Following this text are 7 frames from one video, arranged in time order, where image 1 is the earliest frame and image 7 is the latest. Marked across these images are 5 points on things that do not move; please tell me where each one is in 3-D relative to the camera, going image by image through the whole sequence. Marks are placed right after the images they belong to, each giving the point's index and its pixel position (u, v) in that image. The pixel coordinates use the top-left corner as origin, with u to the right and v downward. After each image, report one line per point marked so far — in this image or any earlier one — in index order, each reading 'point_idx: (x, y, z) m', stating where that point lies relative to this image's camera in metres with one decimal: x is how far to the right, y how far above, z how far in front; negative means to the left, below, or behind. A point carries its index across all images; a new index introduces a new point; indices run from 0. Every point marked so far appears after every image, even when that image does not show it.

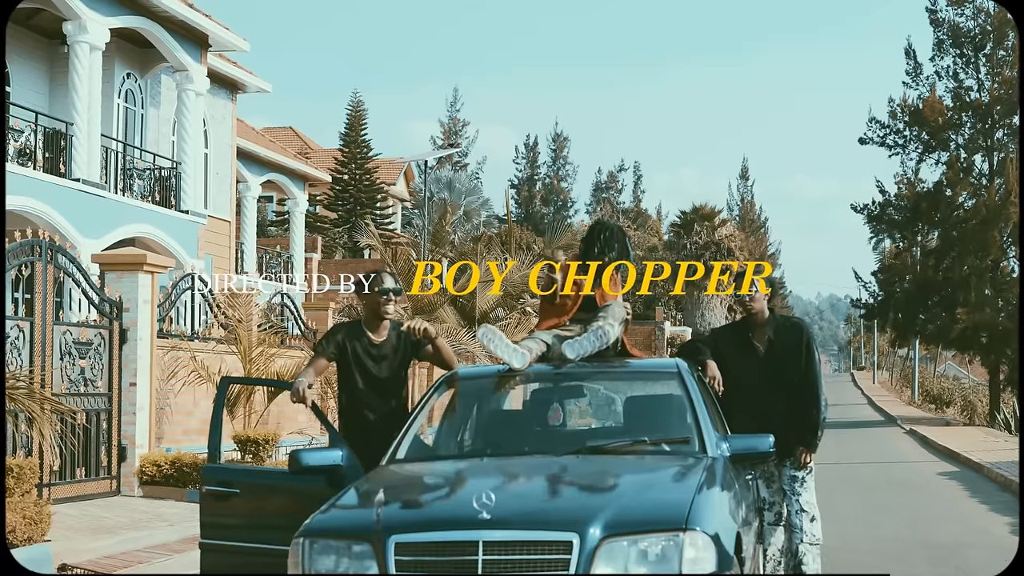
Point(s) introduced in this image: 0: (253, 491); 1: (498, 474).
0: (-1.3, -1.1, +6.7) m
1: (-0.1, -0.8, +5.8) m
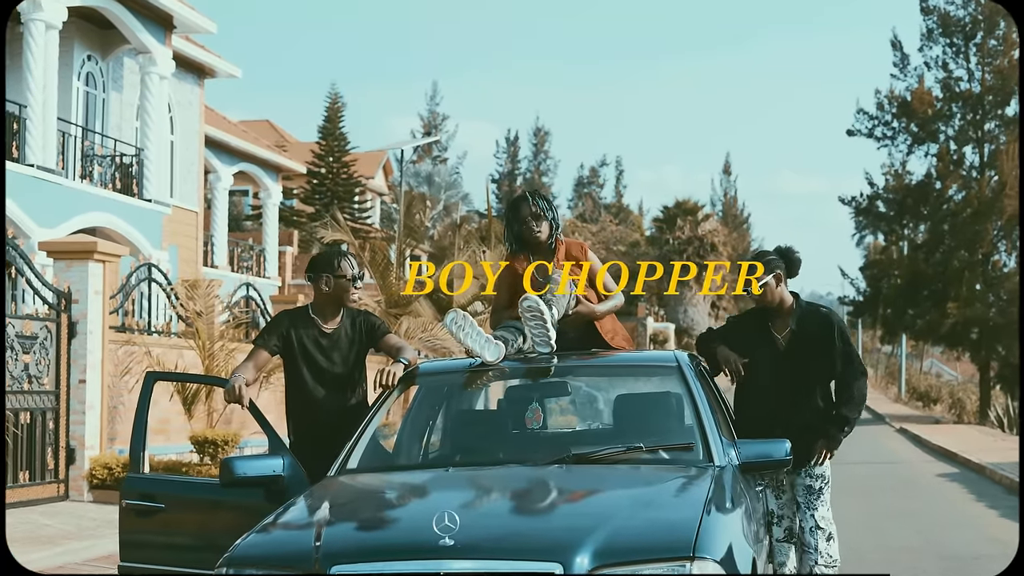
0: (-1.5, -1.0, +5.7) m
1: (-0.2, -0.7, +4.8) m
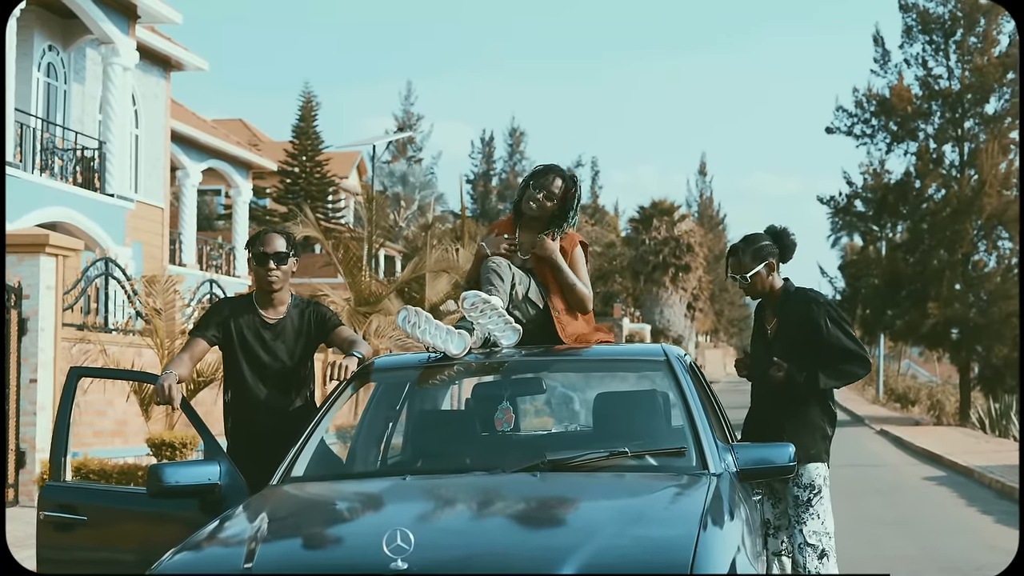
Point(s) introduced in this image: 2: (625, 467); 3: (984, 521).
0: (-1.6, -0.9, +5.1) m
1: (-0.3, -0.7, +4.2) m
2: (+0.4, -0.6, +4.4) m
3: (+4.5, -2.2, +12.3) m
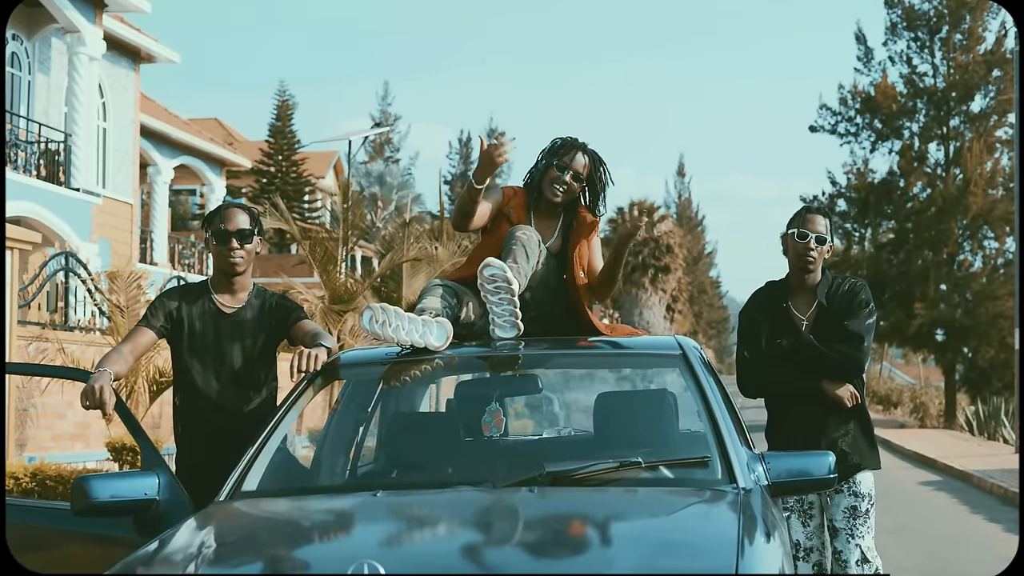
0: (-1.6, -0.8, +4.4) m
1: (-0.3, -0.6, +3.5) m
2: (+0.4, -0.5, +3.7) m
3: (+4.3, -2.2, +11.7) m
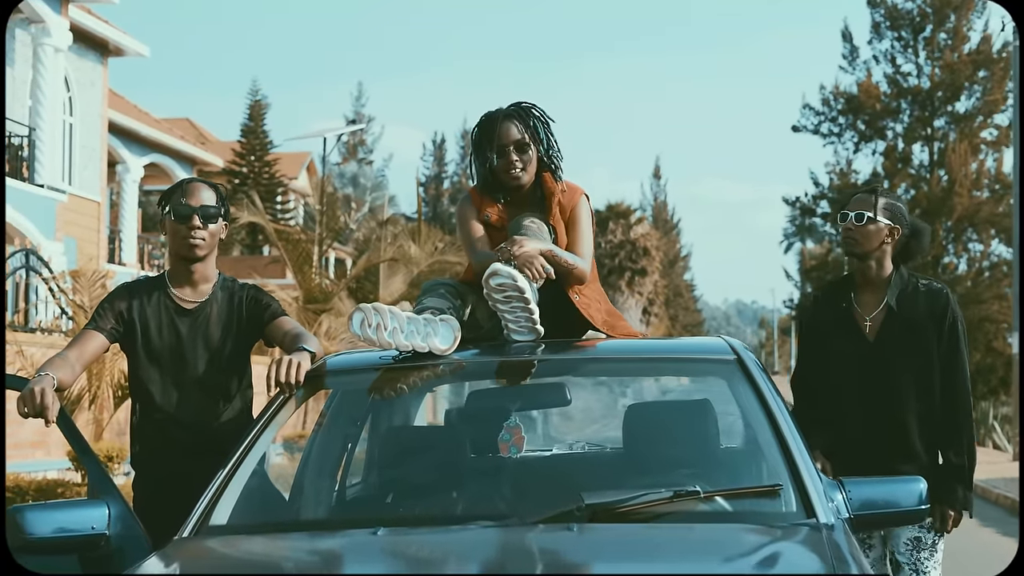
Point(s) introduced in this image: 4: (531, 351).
0: (-1.6, -0.8, +3.7) m
1: (-0.2, -0.6, +2.8) m
2: (+0.4, -0.5, +3.1) m
3: (+4.2, -2.2, +11.1) m
4: (+0.1, -0.2, +3.9) m
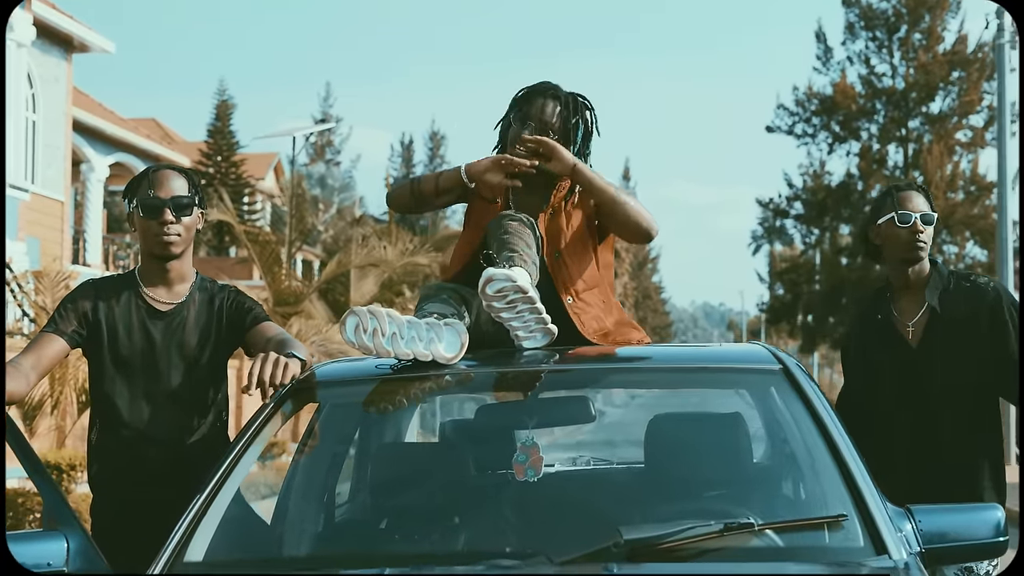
0: (-1.5, -0.8, +3.3) m
1: (-0.2, -0.6, +2.4) m
2: (+0.5, -0.5, +2.7) m
3: (+4.0, -2.2, +10.8) m
4: (+0.1, -0.2, +3.5) m
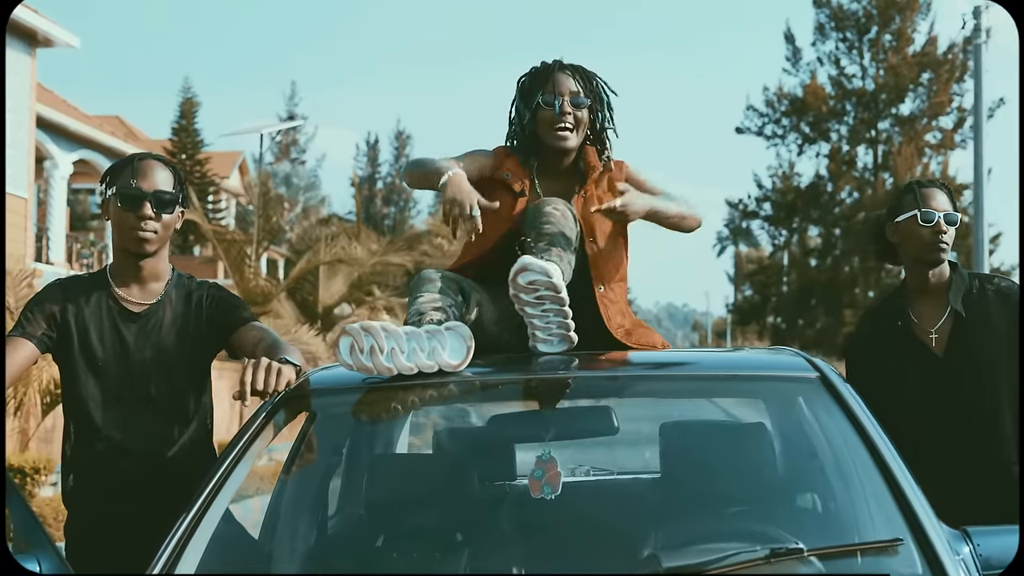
0: (-1.5, -0.8, +3.0) m
1: (-0.1, -0.6, +2.2) m
2: (+0.5, -0.5, +2.4) m
3: (+3.8, -2.2, +10.7) m
4: (+0.1, -0.2, +3.3) m
